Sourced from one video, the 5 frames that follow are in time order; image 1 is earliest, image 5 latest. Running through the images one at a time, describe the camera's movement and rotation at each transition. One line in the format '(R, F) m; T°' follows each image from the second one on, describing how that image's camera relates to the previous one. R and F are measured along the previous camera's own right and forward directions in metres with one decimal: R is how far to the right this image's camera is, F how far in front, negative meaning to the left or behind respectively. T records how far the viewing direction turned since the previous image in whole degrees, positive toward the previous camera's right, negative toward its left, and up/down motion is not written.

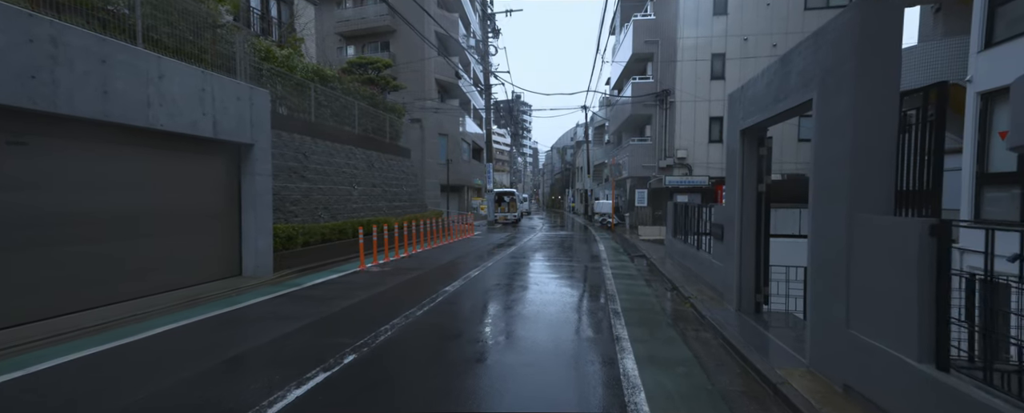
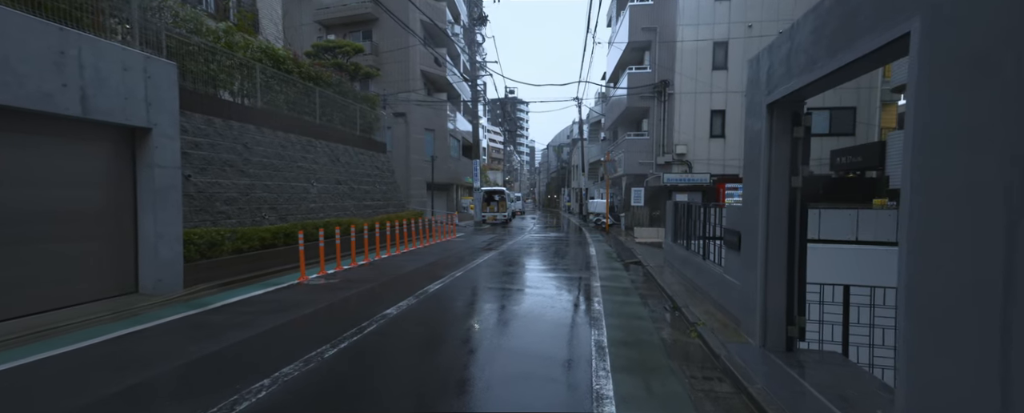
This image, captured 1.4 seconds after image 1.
(+0.6, +1.6) m; 0°
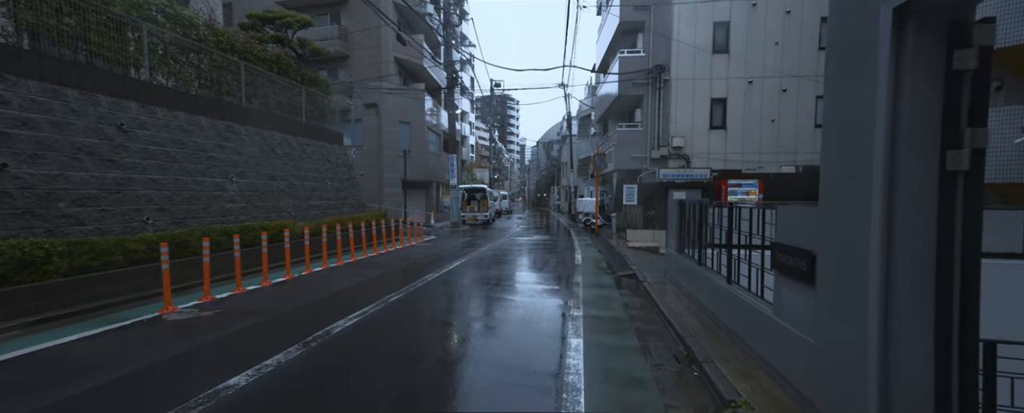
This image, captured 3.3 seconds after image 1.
(+0.7, +2.3) m; +1°
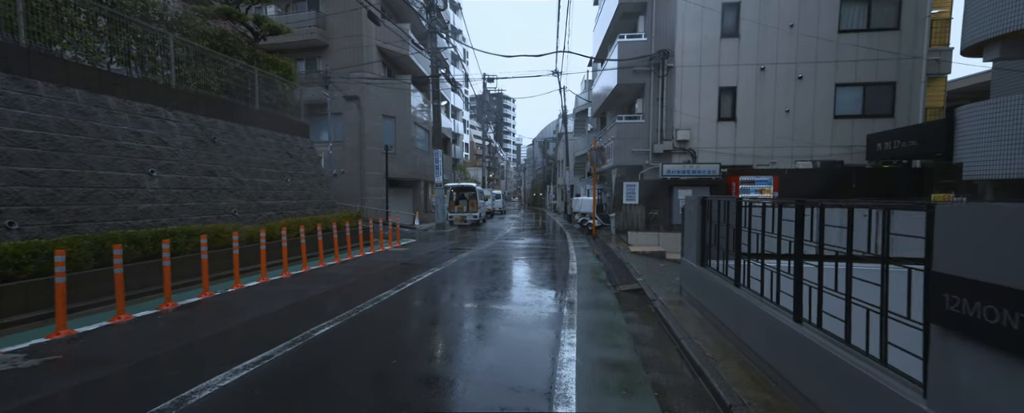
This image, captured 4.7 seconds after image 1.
(+0.4, +1.8) m; 0°
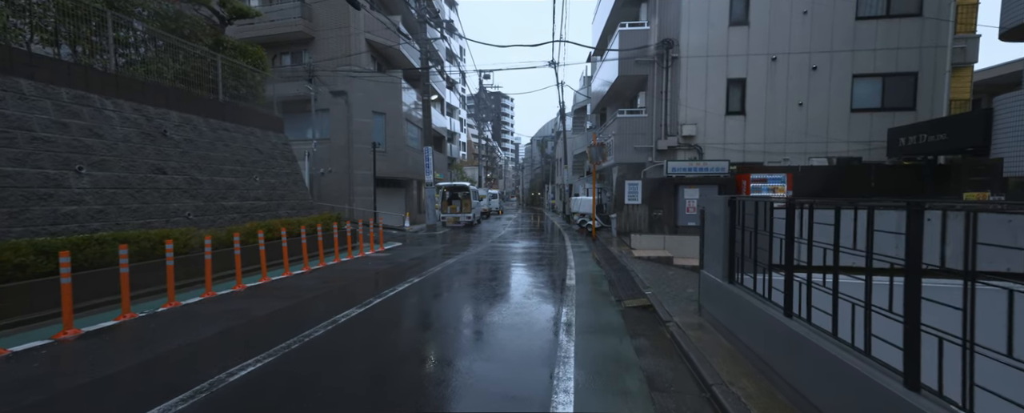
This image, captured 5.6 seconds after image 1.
(+0.2, +1.2) m; 0°
